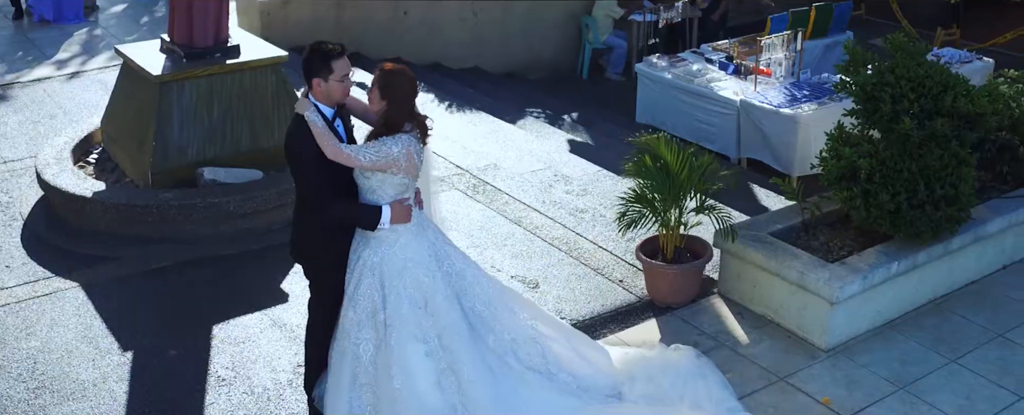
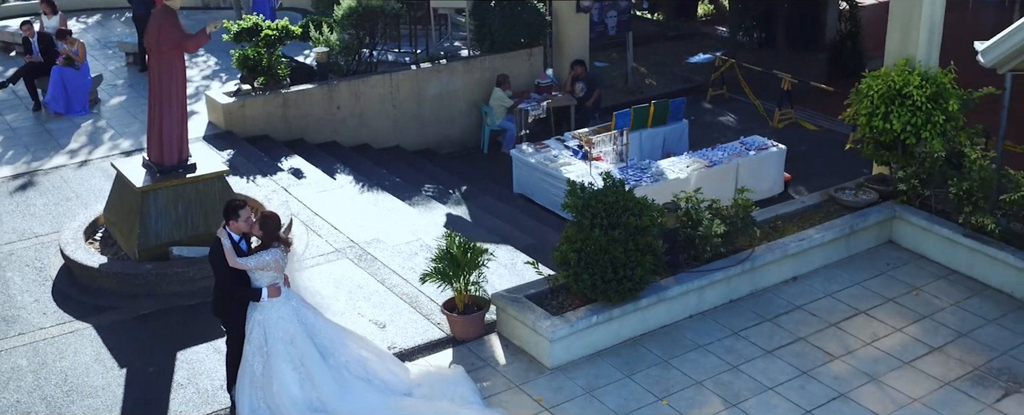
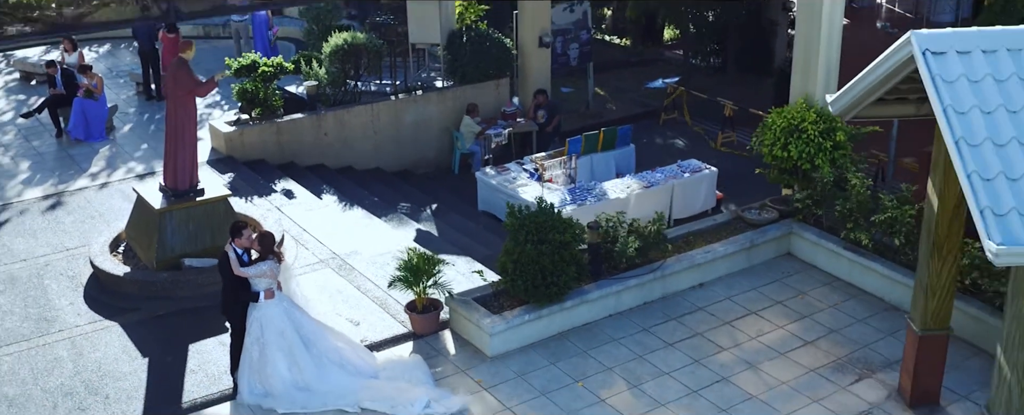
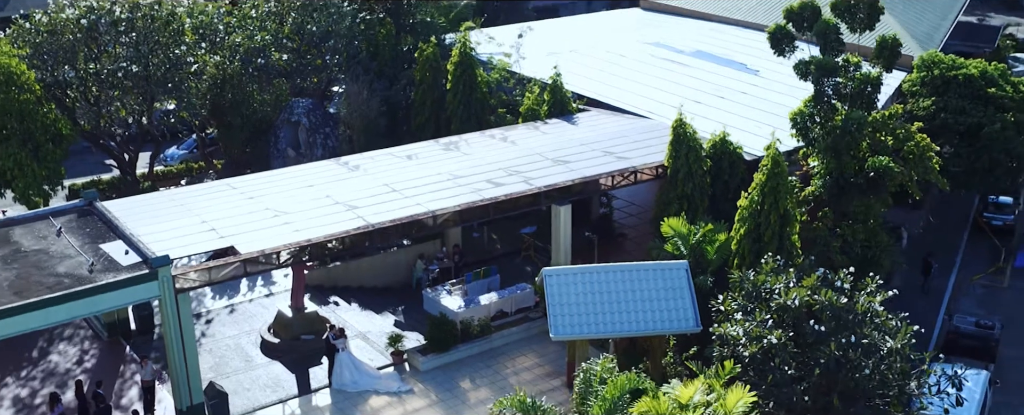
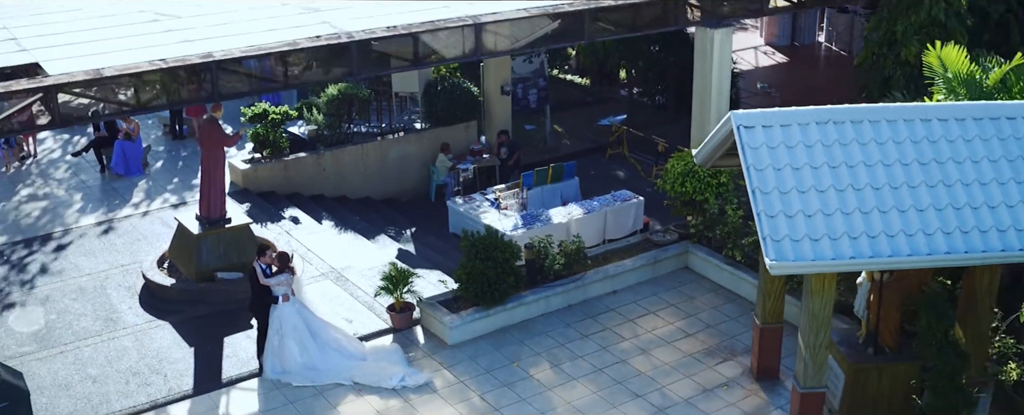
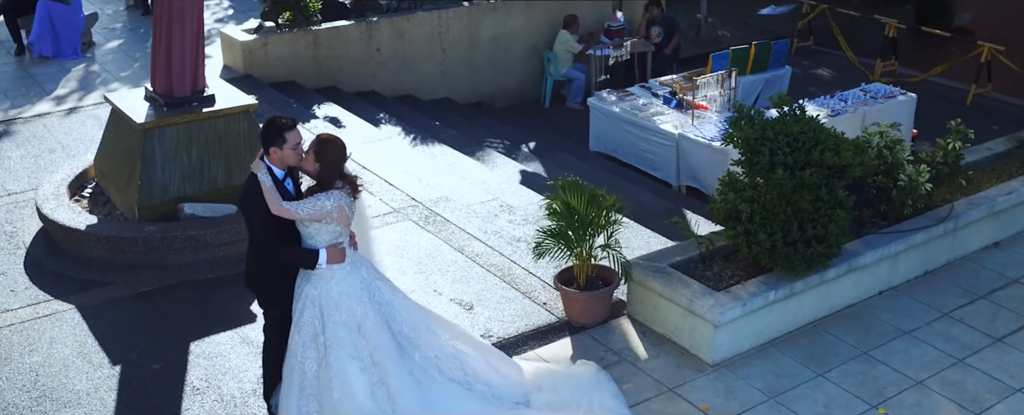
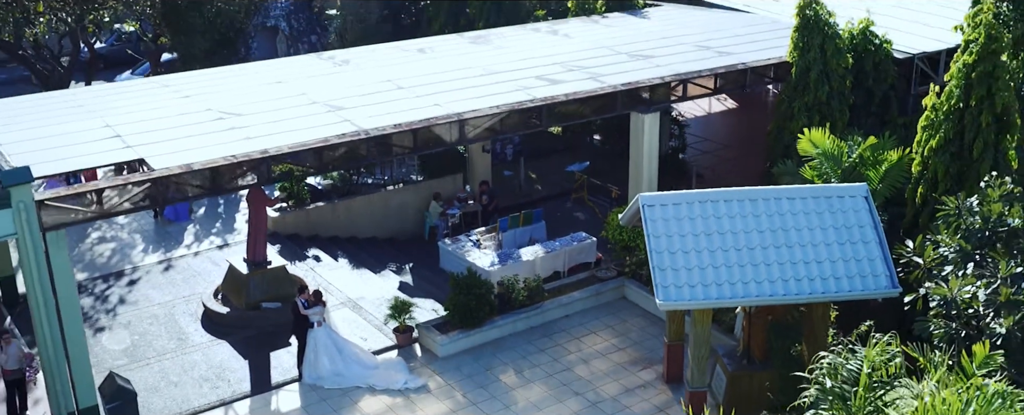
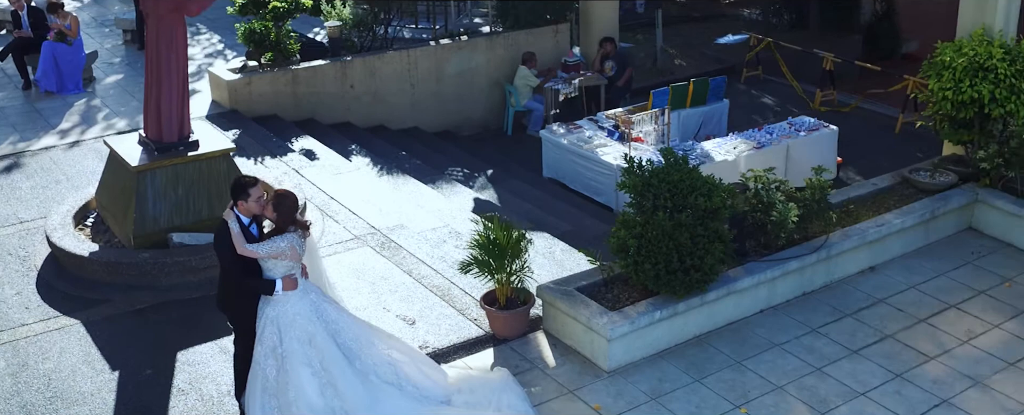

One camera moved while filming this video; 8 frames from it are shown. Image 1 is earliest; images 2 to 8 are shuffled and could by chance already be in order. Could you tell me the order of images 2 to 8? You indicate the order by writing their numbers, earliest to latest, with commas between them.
6, 8, 2, 3, 5, 7, 4
